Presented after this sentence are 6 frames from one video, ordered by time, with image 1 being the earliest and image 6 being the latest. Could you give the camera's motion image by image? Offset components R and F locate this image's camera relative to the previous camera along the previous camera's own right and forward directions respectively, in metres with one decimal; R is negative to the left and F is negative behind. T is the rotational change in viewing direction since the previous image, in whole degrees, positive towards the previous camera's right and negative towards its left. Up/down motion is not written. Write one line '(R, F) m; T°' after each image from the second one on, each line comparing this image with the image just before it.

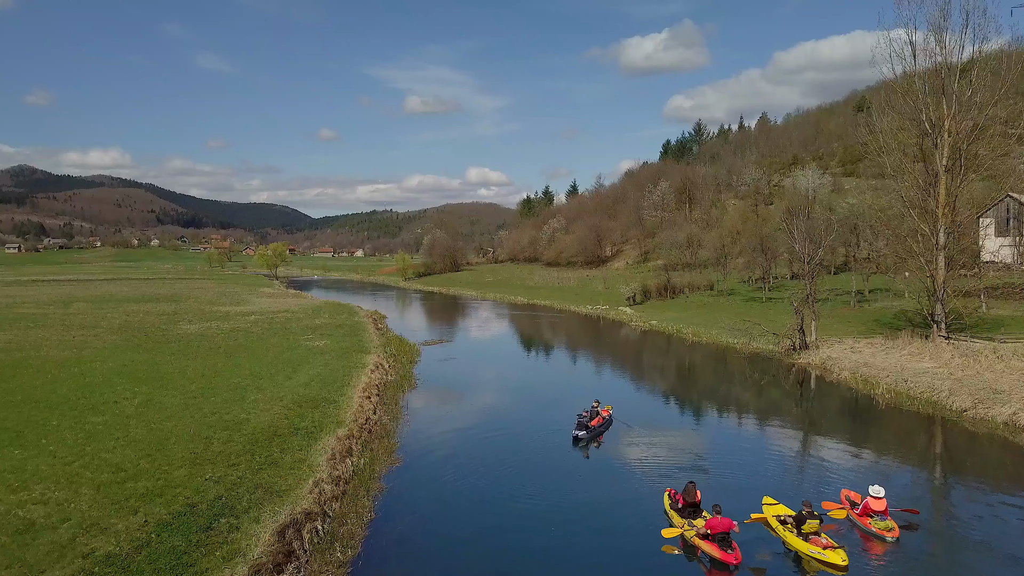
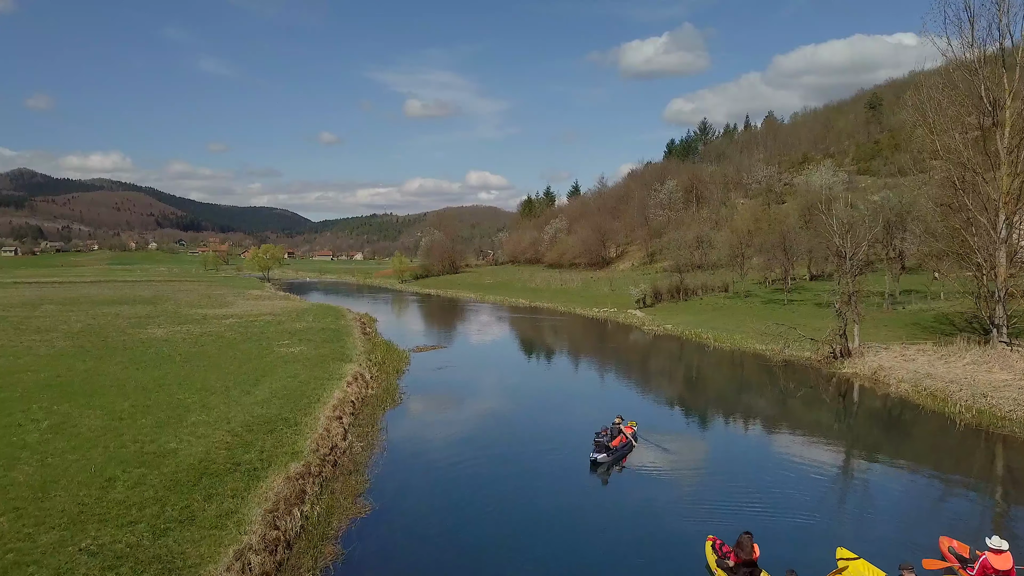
(-0.1, +3.8) m; 0°
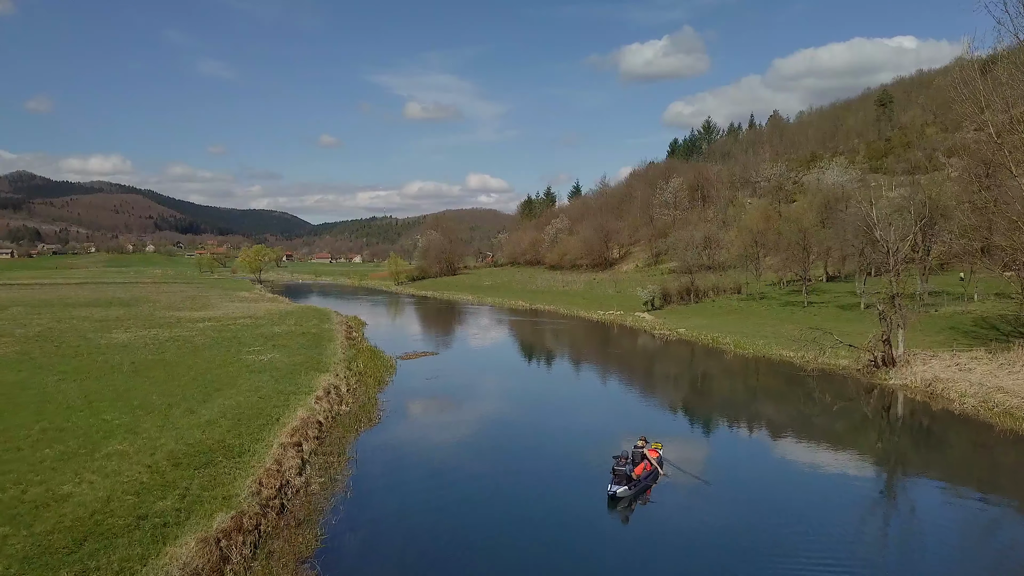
(0.0, +3.2) m; 0°
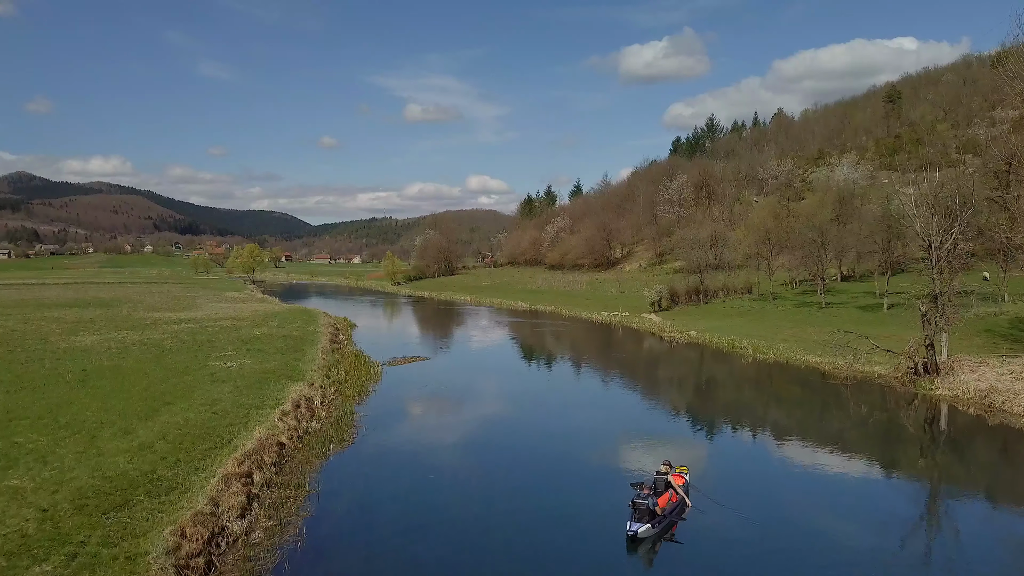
(+0.1, +2.6) m; 0°
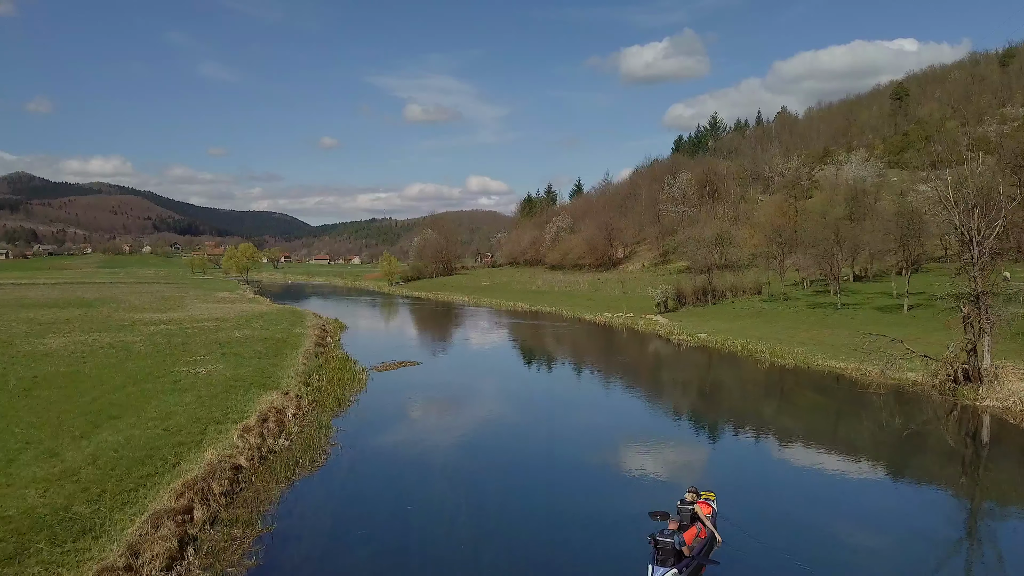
(+0.1, +2.0) m; 0°
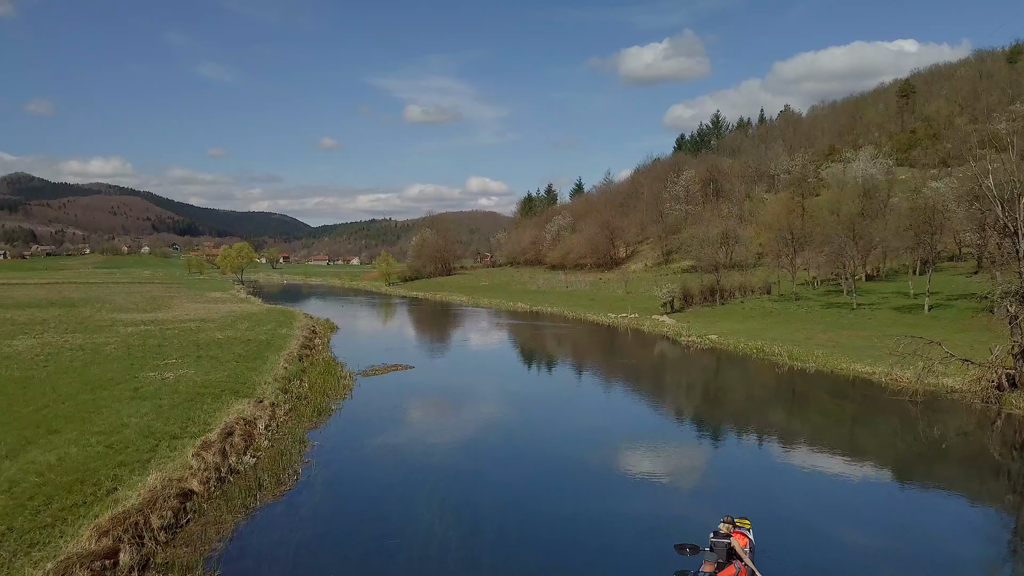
(0.0, +1.8) m; 0°
